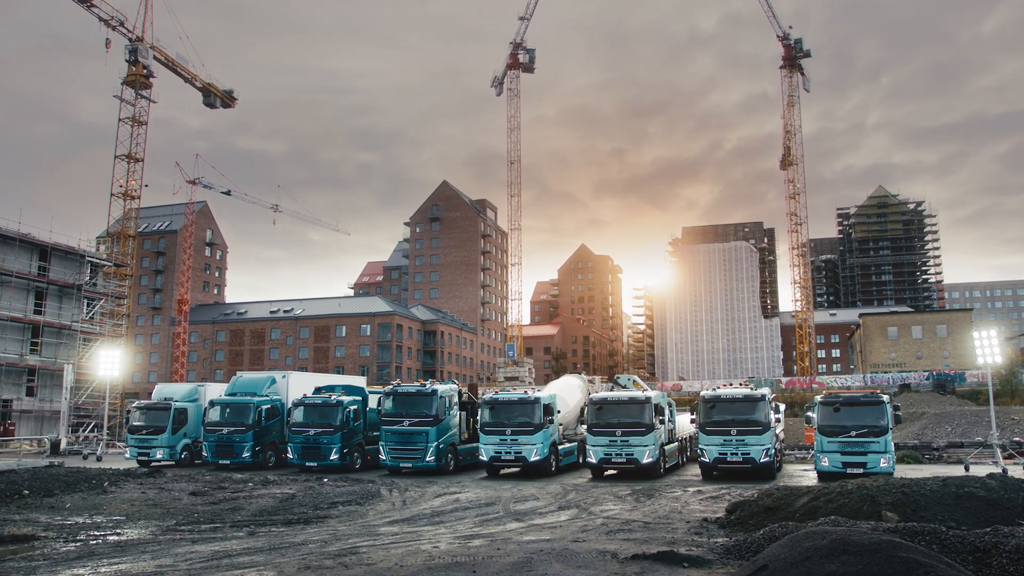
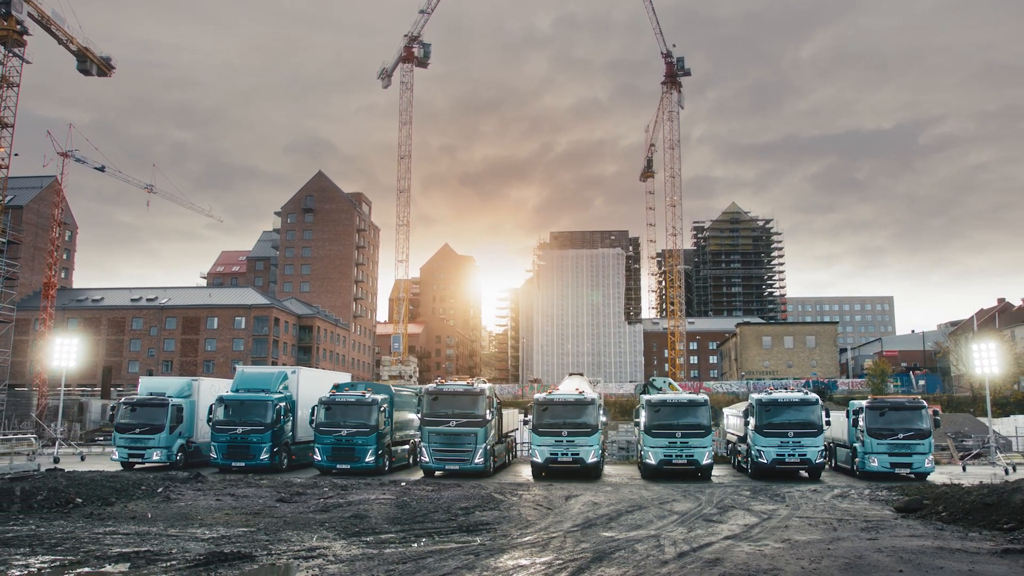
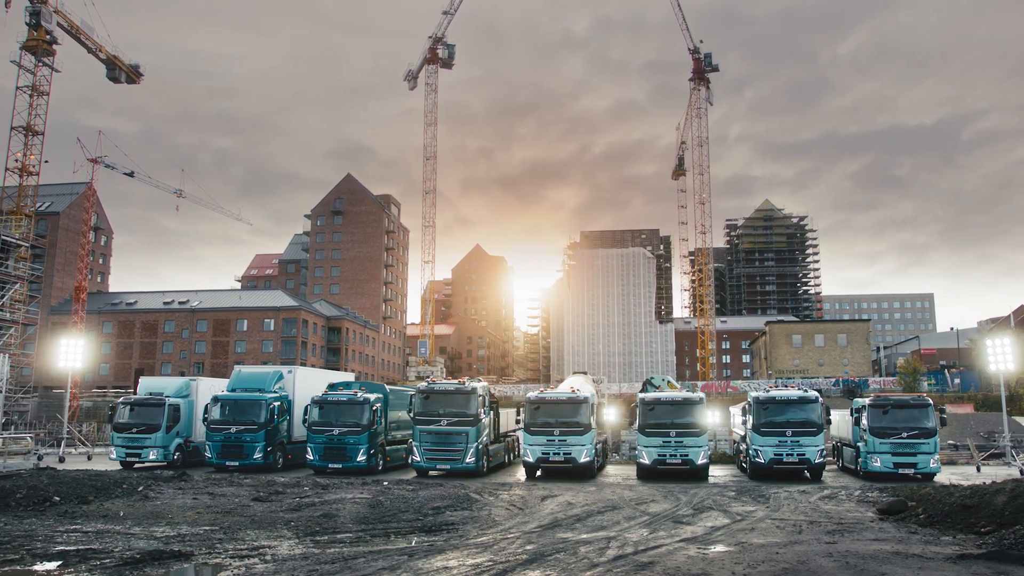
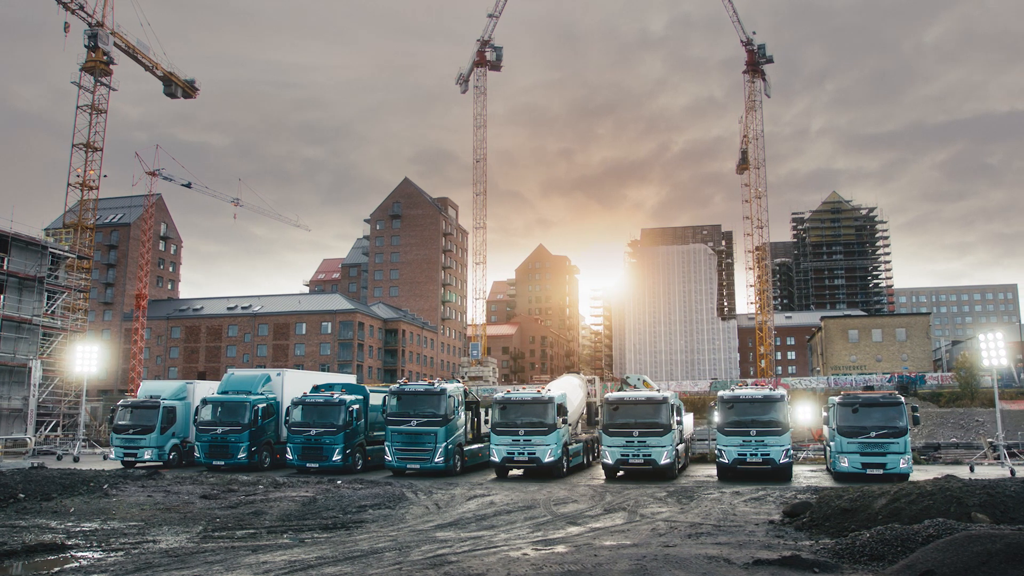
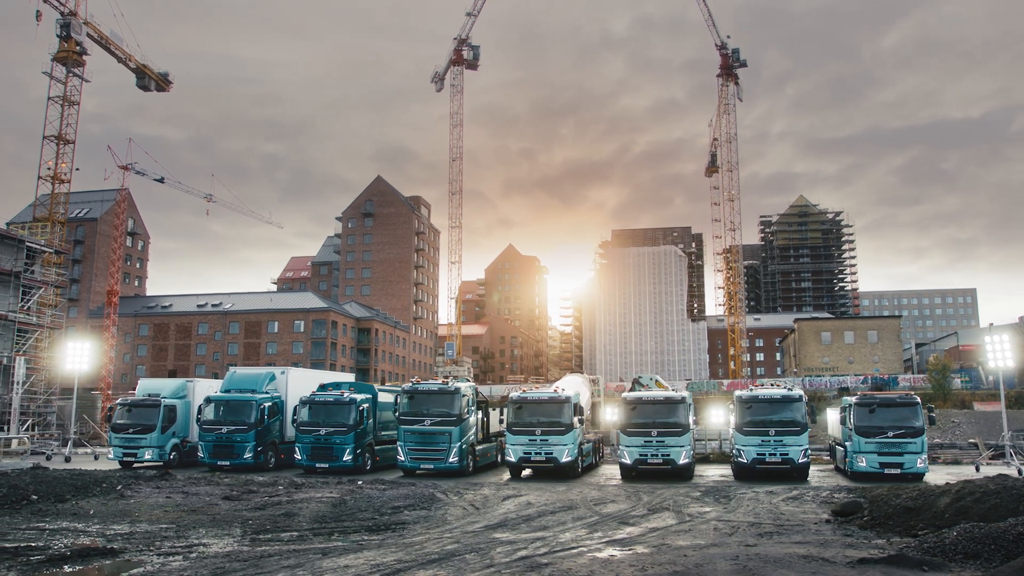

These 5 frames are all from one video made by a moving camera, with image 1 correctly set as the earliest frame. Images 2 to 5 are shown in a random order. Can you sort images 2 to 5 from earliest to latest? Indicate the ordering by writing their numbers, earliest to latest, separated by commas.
4, 5, 3, 2
